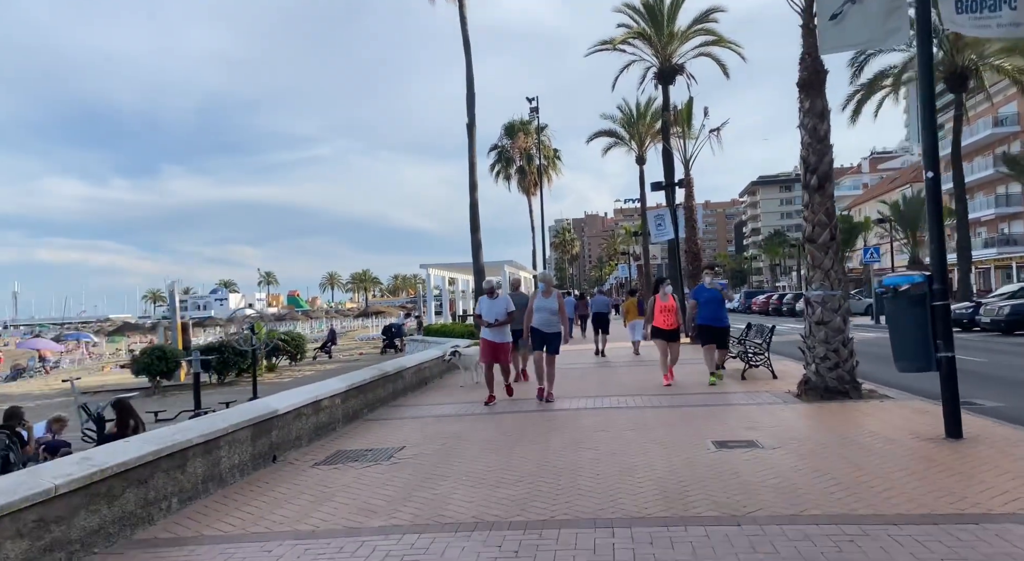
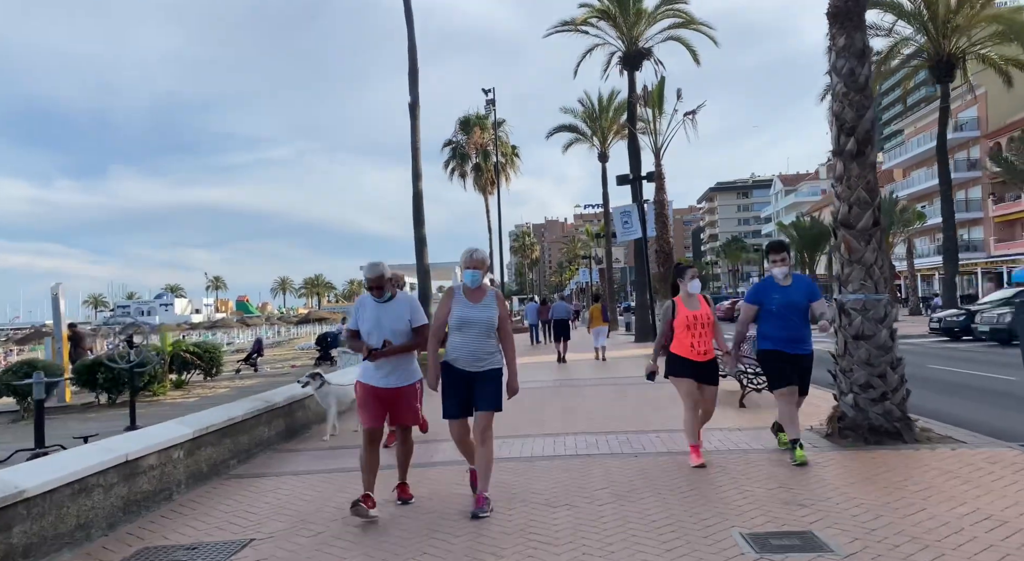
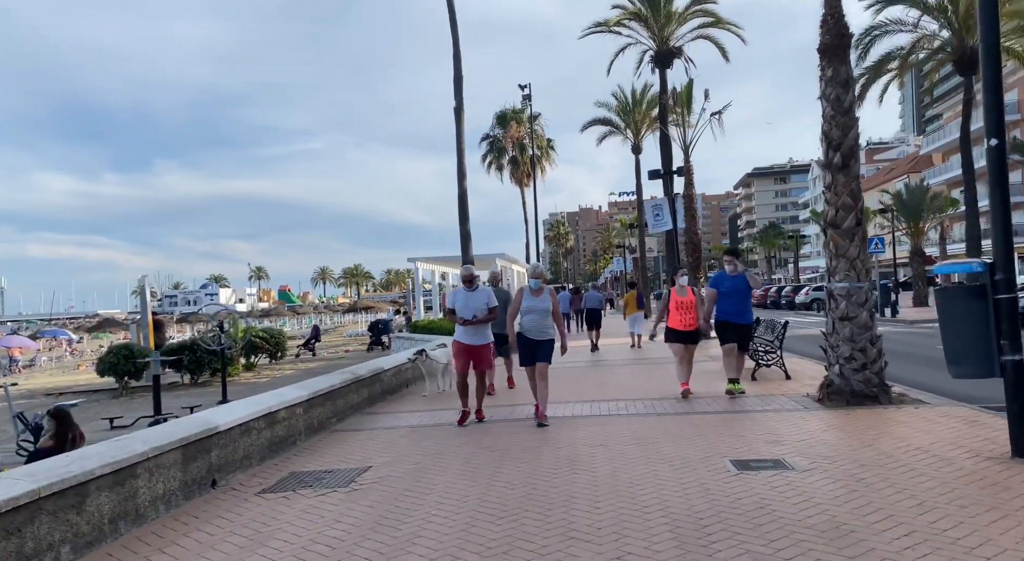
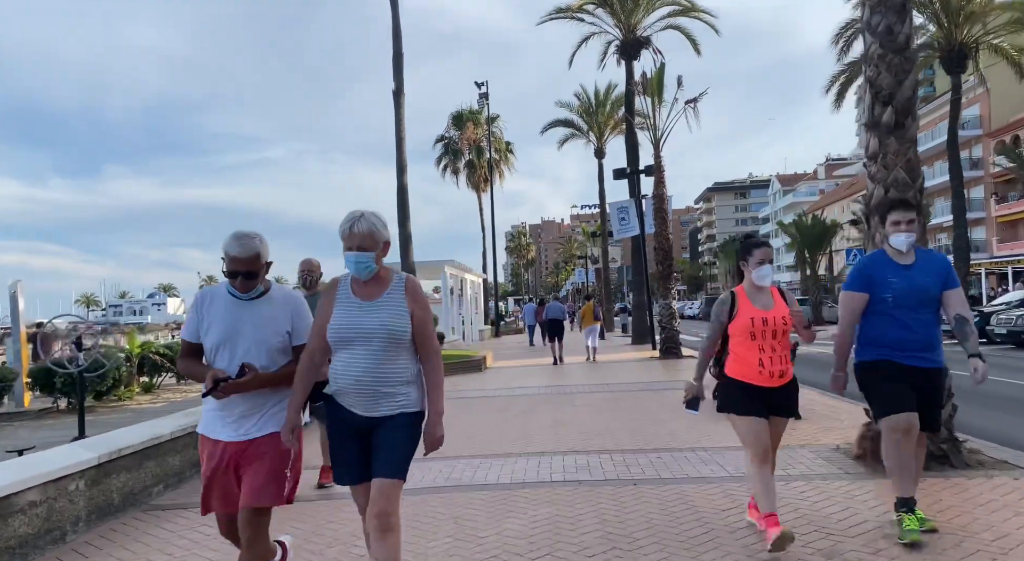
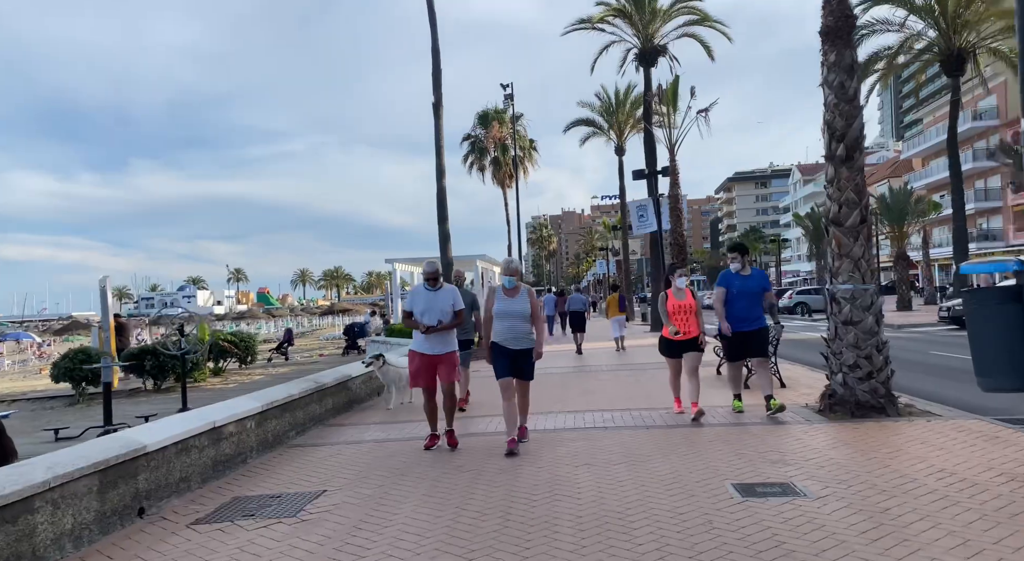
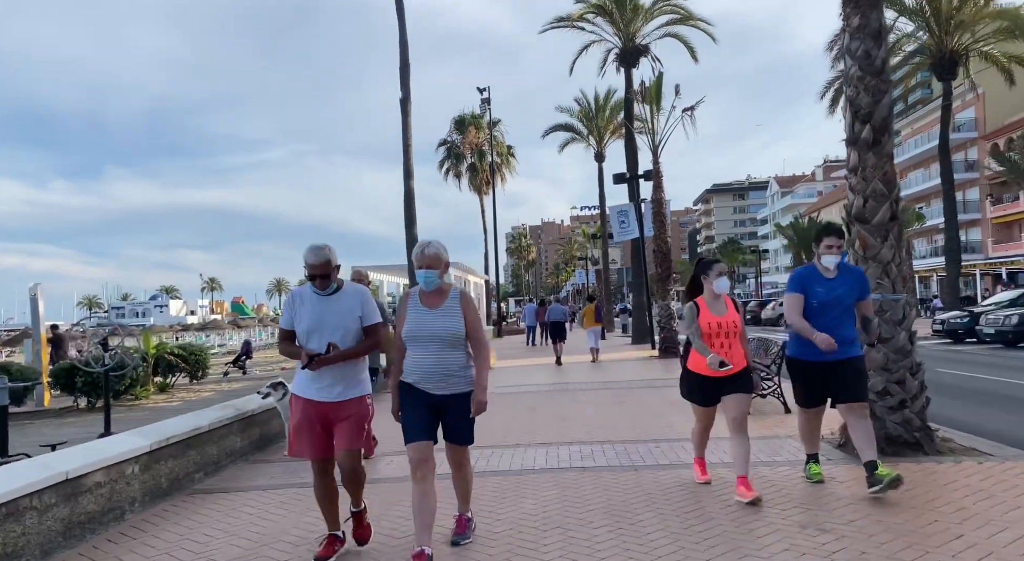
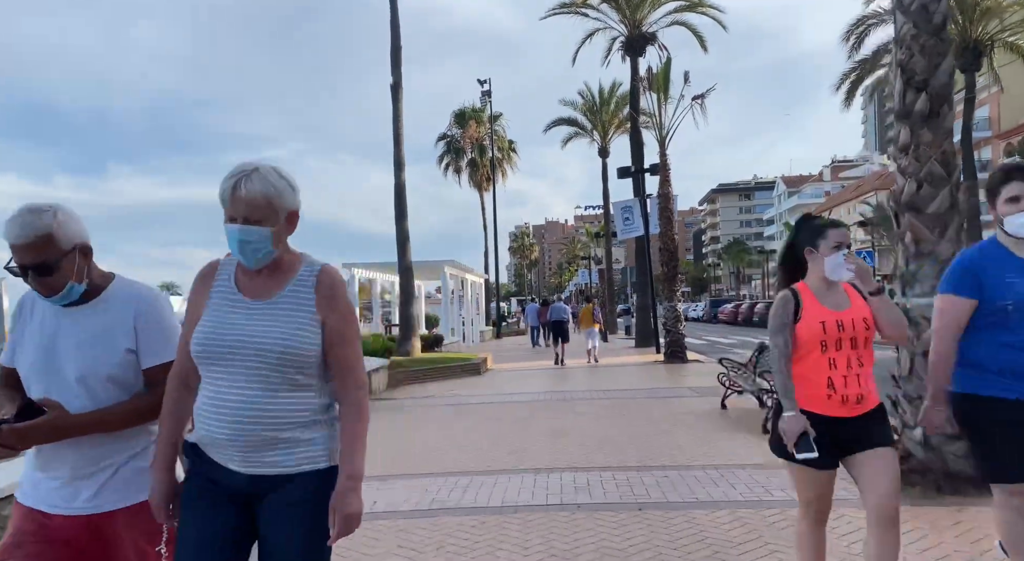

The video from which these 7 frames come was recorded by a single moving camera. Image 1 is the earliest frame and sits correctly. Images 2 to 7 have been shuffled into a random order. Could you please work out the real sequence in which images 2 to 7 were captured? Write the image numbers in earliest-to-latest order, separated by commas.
3, 5, 2, 6, 4, 7
